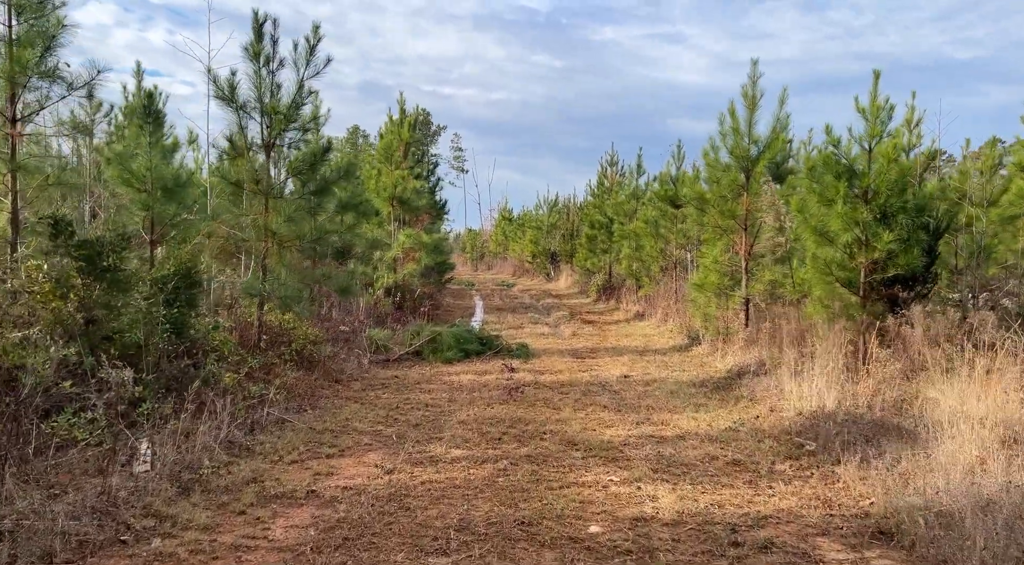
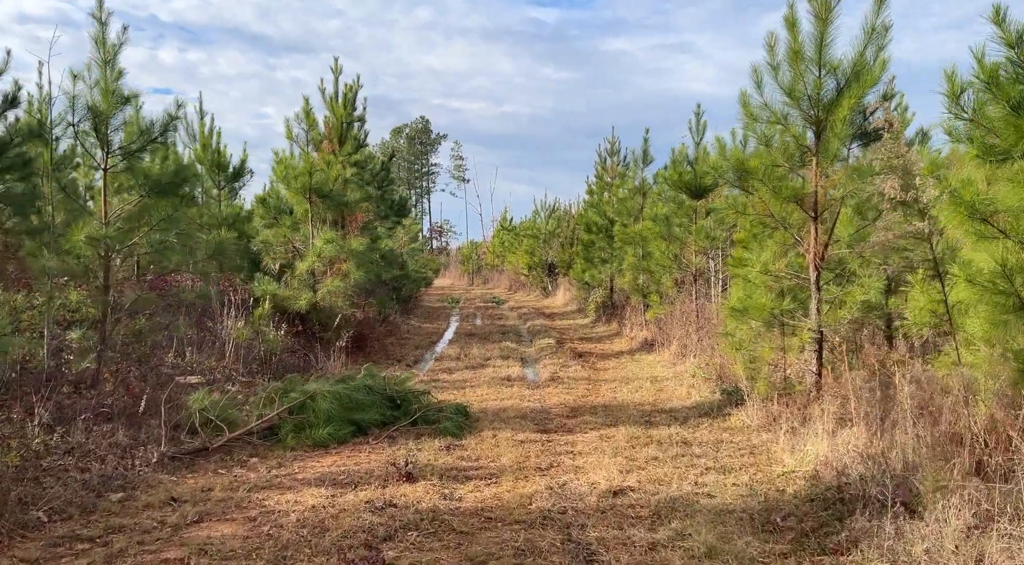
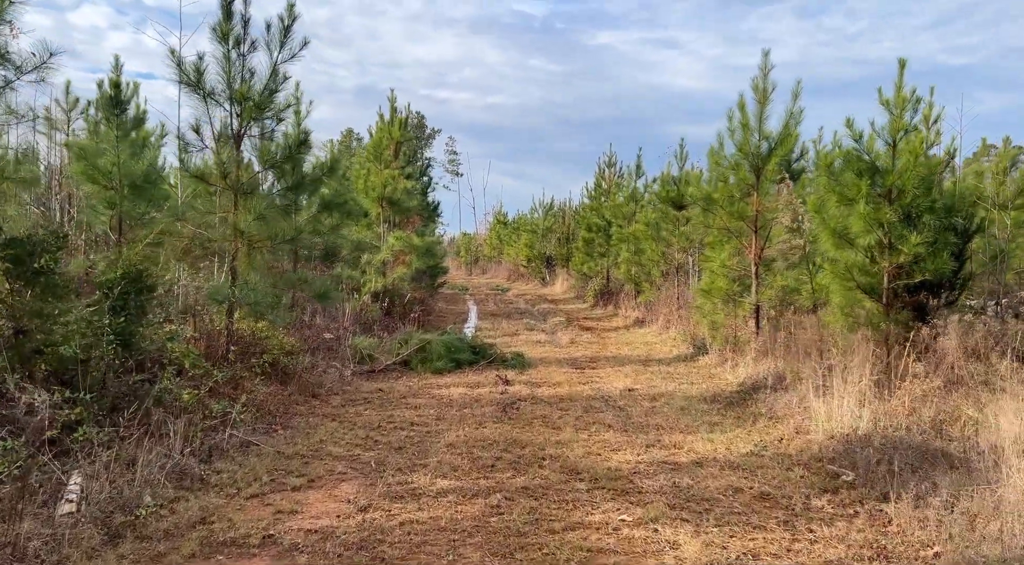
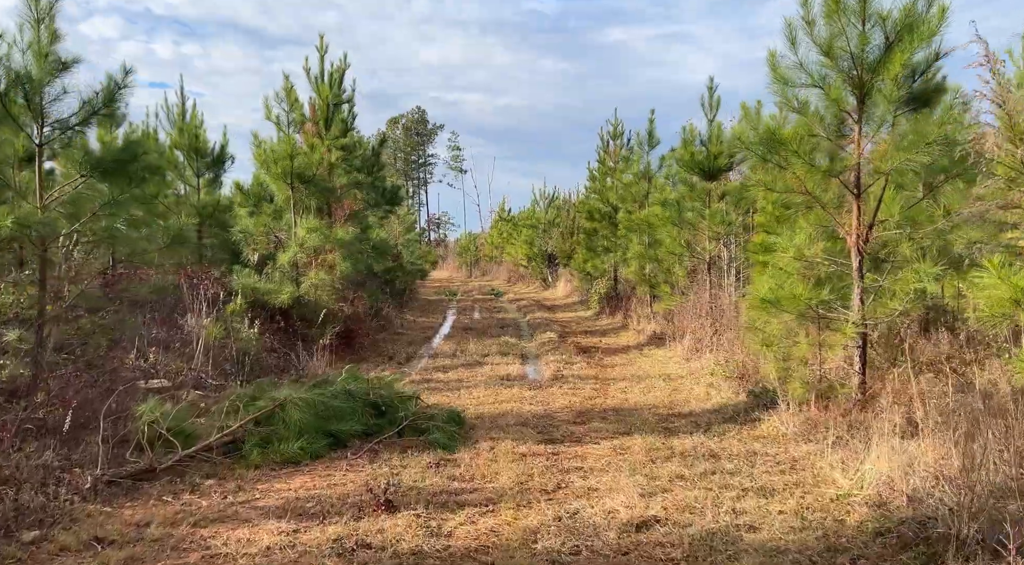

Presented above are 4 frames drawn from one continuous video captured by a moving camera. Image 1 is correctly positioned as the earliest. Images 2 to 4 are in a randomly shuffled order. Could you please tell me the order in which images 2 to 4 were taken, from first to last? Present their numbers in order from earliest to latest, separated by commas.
3, 2, 4
